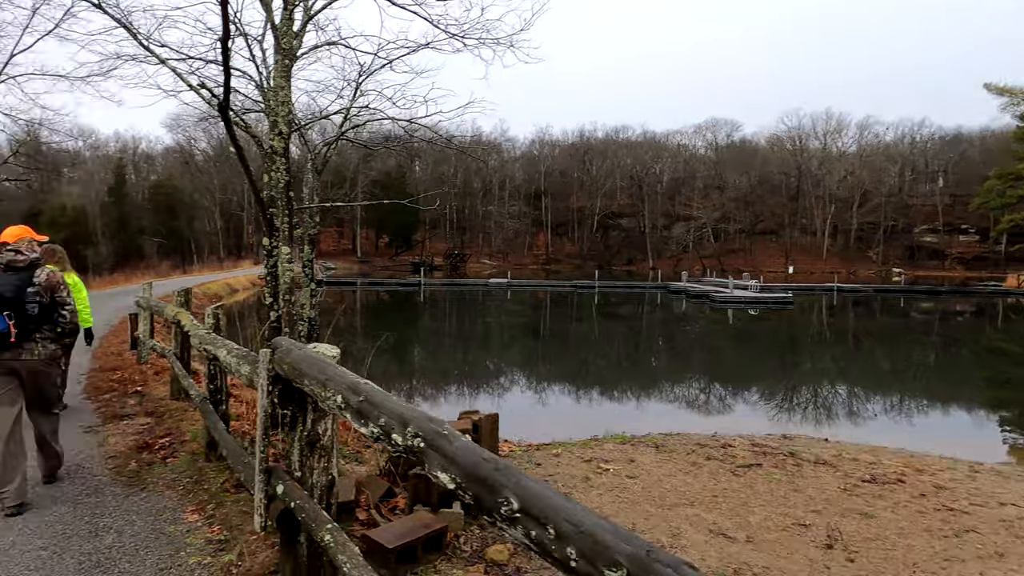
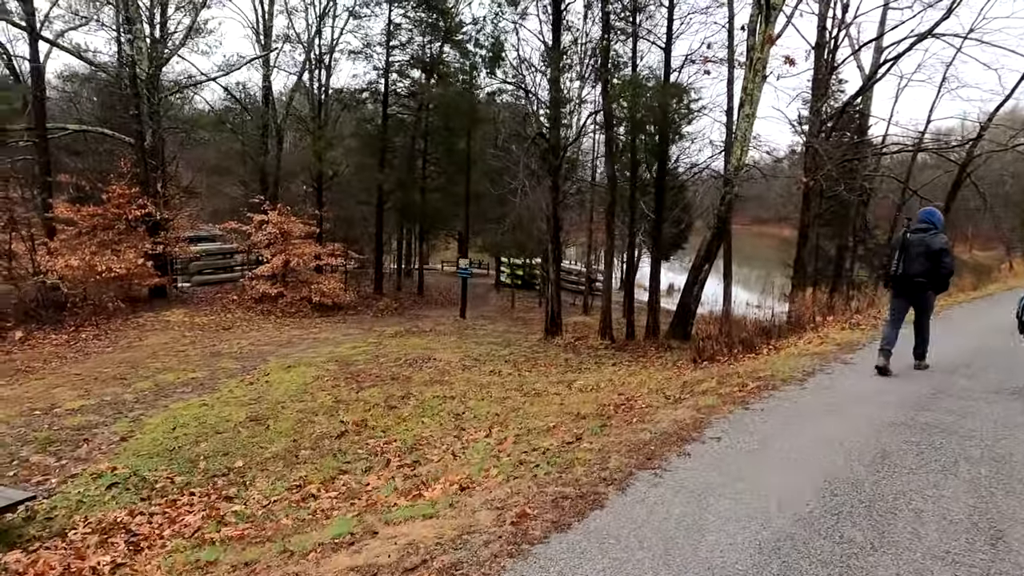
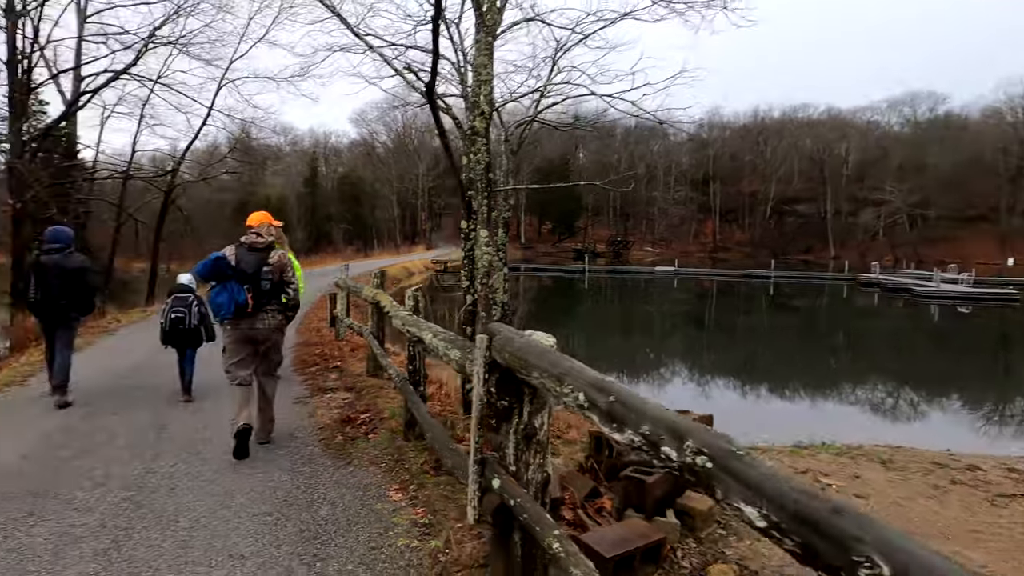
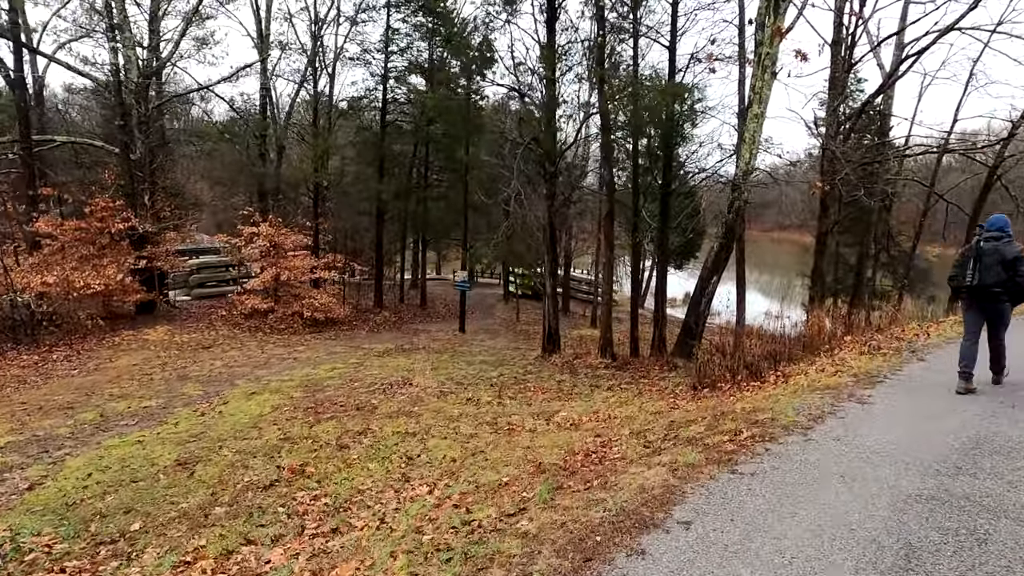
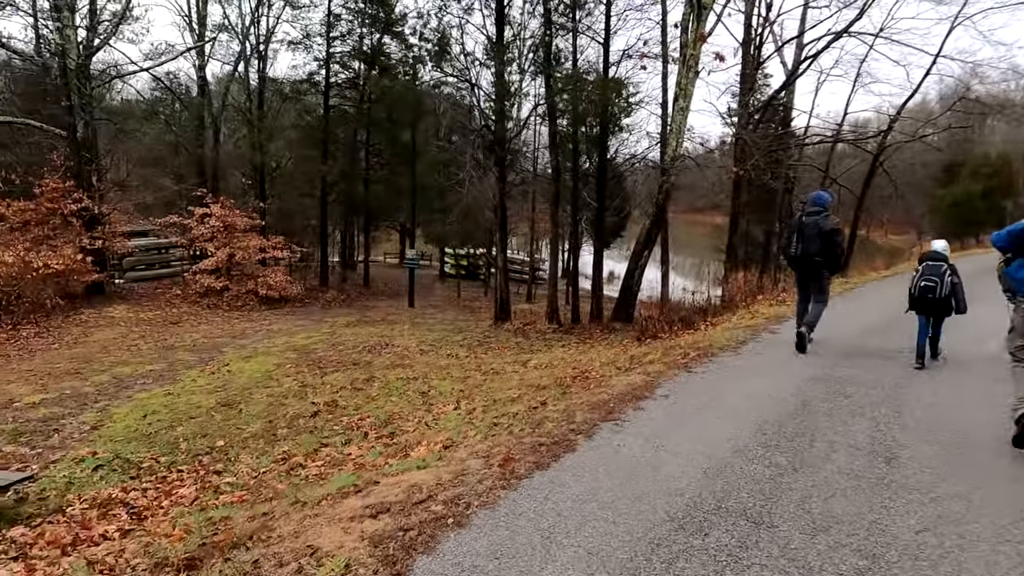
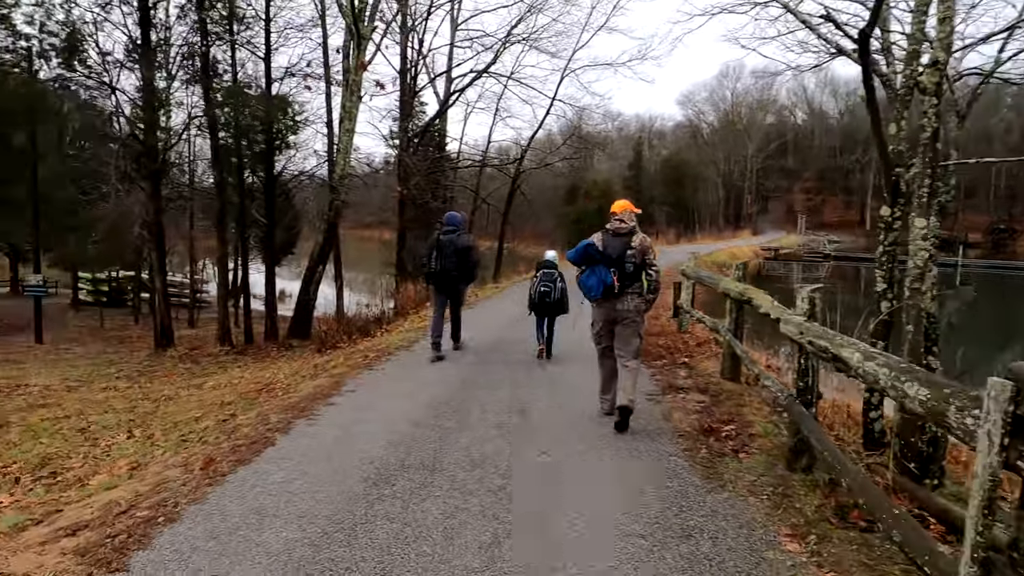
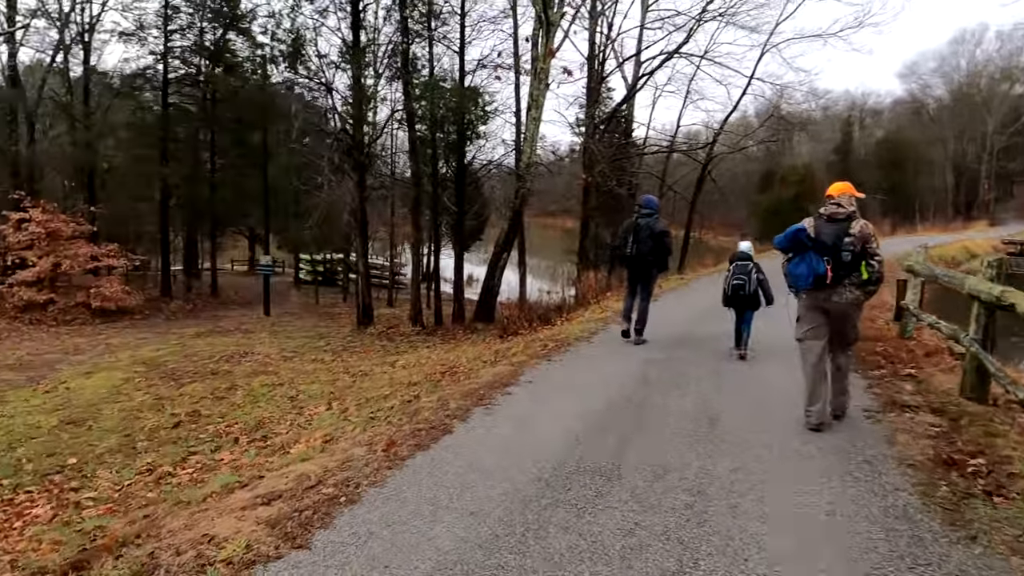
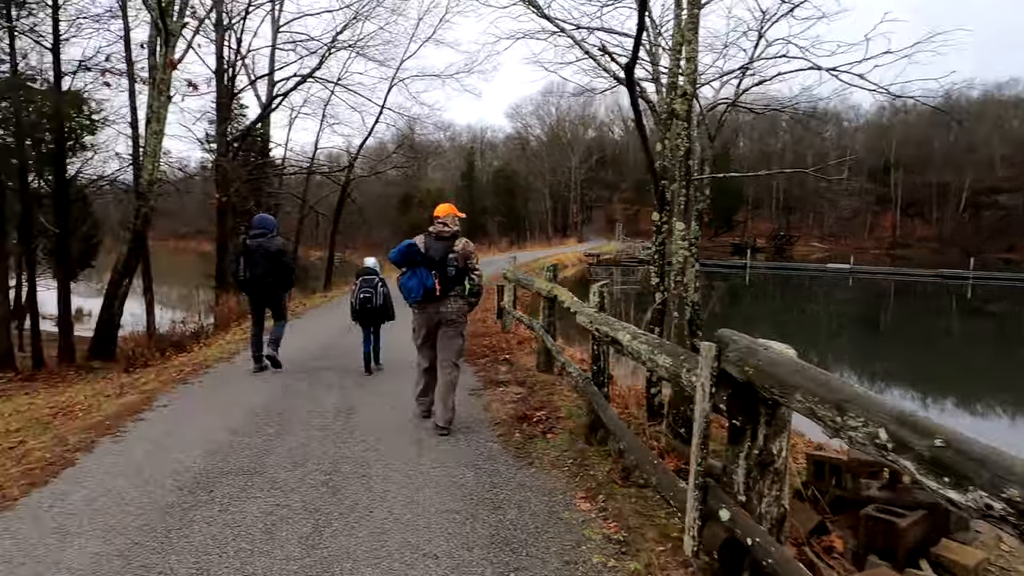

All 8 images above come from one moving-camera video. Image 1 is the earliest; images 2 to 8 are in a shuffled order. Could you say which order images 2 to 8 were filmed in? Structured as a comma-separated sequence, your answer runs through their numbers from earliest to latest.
3, 8, 6, 7, 5, 2, 4
